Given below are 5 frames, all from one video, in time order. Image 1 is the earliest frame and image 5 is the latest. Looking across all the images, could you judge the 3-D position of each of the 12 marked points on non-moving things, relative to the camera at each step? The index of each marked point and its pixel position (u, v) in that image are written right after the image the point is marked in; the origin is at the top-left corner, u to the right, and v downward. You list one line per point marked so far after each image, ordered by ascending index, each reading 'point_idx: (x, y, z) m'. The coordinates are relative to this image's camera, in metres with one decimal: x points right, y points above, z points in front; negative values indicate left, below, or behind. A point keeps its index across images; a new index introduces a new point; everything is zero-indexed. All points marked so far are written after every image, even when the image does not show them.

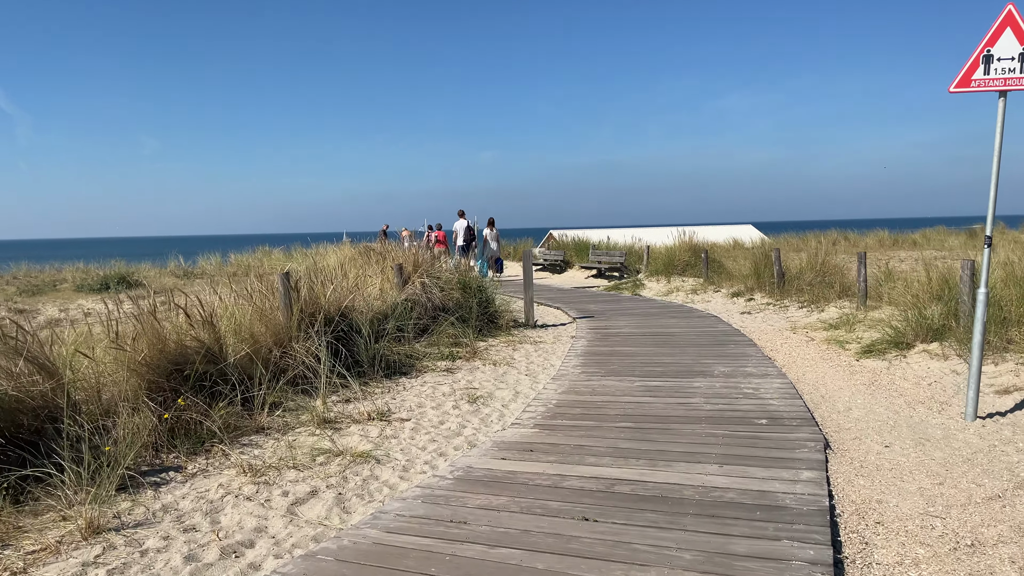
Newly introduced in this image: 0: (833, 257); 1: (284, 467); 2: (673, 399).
0: (+4.7, +0.5, +11.9) m
1: (-1.0, -0.8, +3.6) m
2: (+1.0, -0.7, +4.8) m
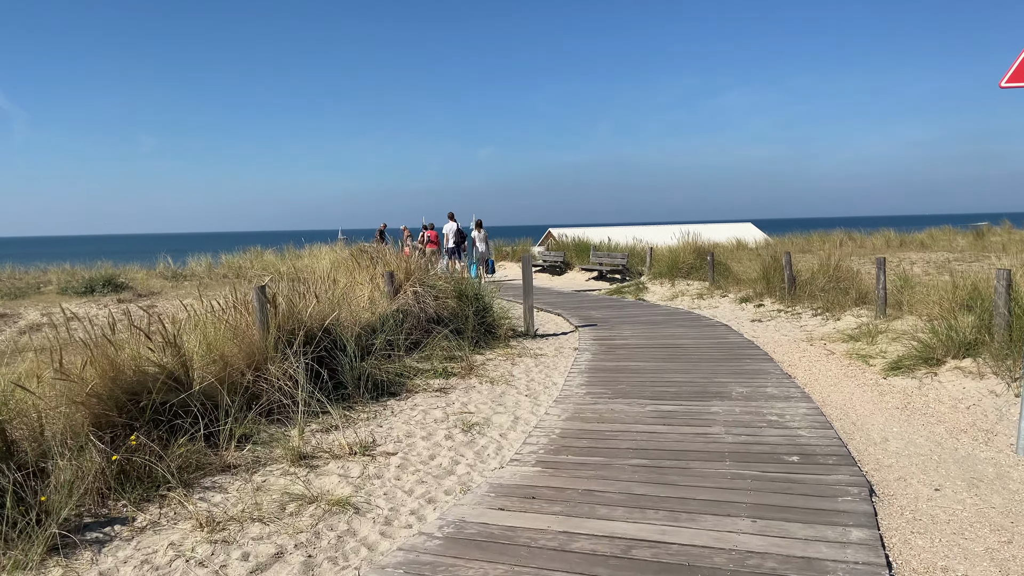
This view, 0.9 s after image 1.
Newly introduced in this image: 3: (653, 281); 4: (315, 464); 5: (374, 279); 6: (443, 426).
0: (+4.7, +0.4, +11.5) m
1: (-1.0, -0.9, +3.1) m
2: (+0.9, -0.8, +4.3) m
3: (+2.5, +0.1, +14.3) m
4: (-0.9, -0.8, +3.8) m
5: (-1.2, +0.1, +7.2) m
6: (-0.4, -0.8, +4.5) m
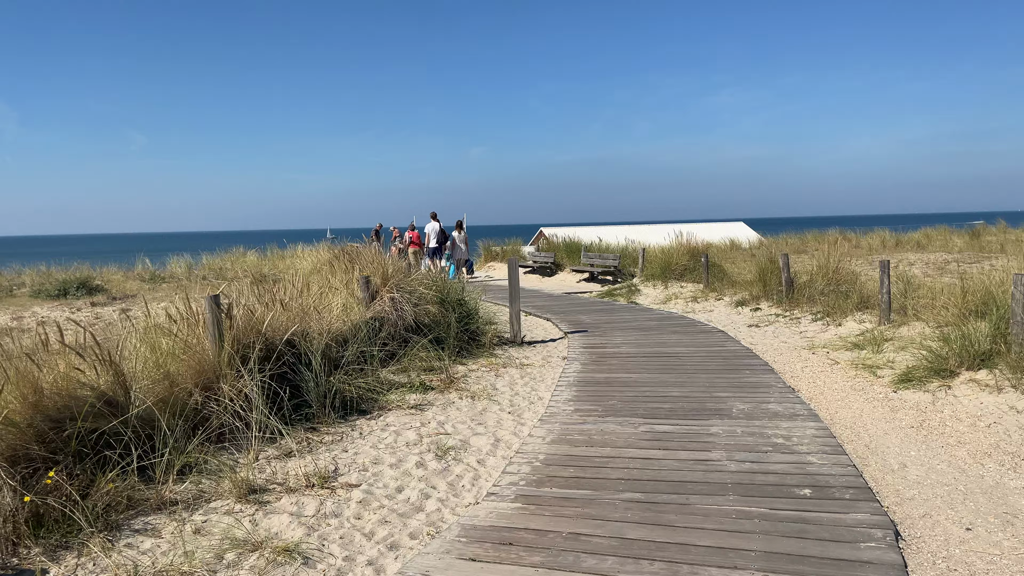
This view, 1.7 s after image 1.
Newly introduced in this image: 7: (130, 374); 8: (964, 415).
0: (+4.5, +0.4, +11.1) m
1: (-1.1, -0.9, +2.7) m
2: (+0.8, -0.8, +3.9) m
3: (+2.3, +0.1, +13.8) m
4: (-1.0, -0.9, +3.4) m
5: (-1.4, 0.0, +6.8) m
6: (-0.5, -0.8, +4.1) m
7: (-1.8, -0.4, +3.7) m
8: (+2.7, -0.7, +4.8) m
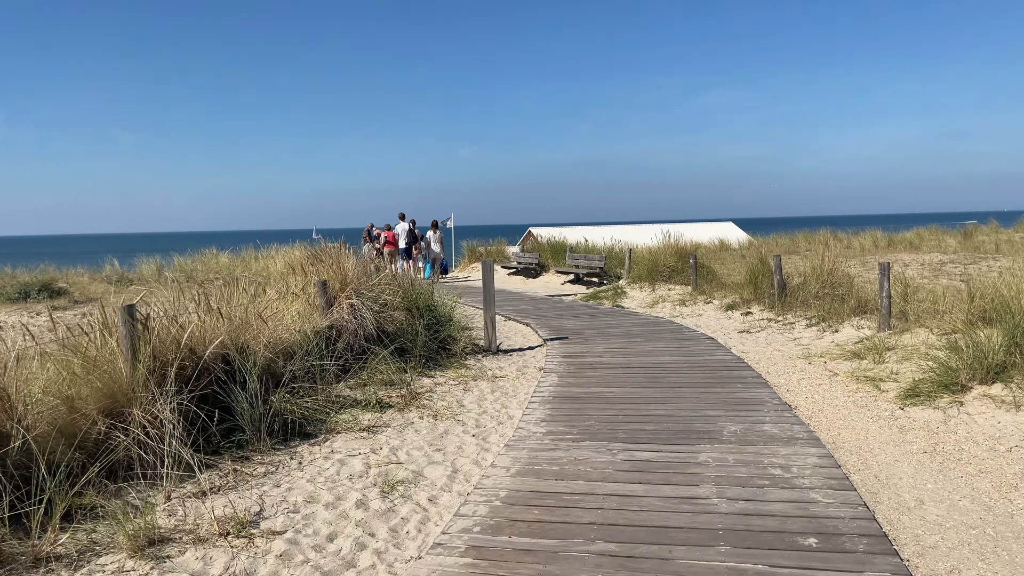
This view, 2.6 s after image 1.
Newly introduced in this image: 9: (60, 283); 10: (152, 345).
0: (+4.3, +0.3, +10.6) m
1: (-1.3, -1.0, +2.1) m
2: (+0.7, -0.8, +3.4) m
3: (+2.0, +0.1, +13.3) m
4: (-1.2, -0.9, +2.8) m
5: (-1.6, 0.0, +6.2) m
6: (-0.7, -0.9, +3.6) m
7: (-1.9, -0.4, +3.2) m
8: (+2.5, -0.8, +4.3) m
9: (-8.2, +0.1, +14.8) m
10: (-1.7, -0.3, +3.8) m
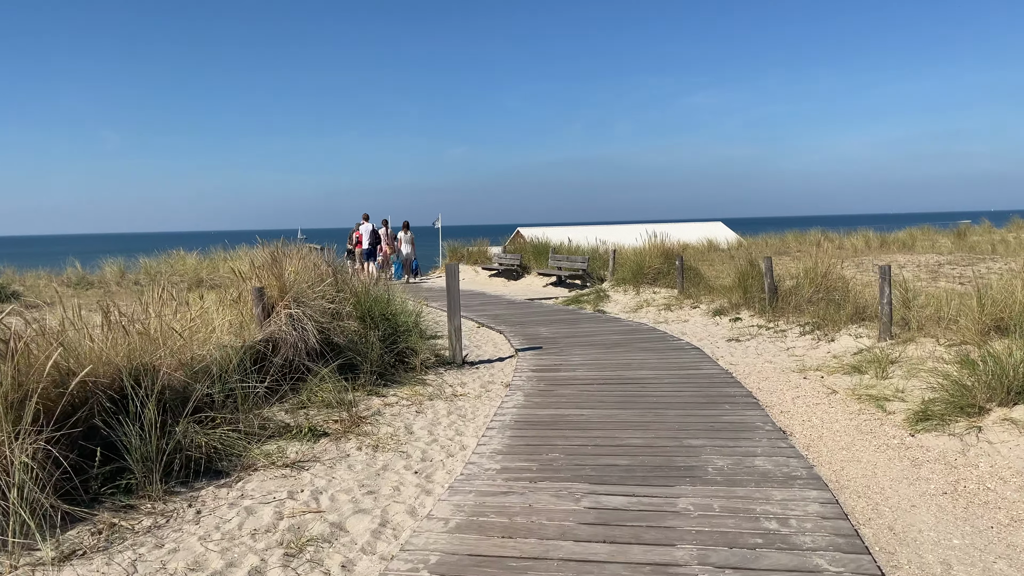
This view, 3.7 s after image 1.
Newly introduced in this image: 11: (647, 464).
0: (+4.0, +0.3, +10.0) m
1: (-1.5, -1.0, +1.5) m
2: (+0.4, -0.9, +2.7) m
3: (+1.6, 0.0, +12.7) m
4: (-1.4, -1.0, +2.1) m
5: (-1.8, -0.1, +5.6) m
6: (-0.9, -0.9, +2.9) m
7: (-2.2, -0.5, +2.5) m
8: (+2.3, -0.8, +3.7) m
9: (-8.6, +0.1, +14.0) m
10: (-1.9, -0.3, +3.1) m
11: (+0.6, -0.8, +3.7) m
